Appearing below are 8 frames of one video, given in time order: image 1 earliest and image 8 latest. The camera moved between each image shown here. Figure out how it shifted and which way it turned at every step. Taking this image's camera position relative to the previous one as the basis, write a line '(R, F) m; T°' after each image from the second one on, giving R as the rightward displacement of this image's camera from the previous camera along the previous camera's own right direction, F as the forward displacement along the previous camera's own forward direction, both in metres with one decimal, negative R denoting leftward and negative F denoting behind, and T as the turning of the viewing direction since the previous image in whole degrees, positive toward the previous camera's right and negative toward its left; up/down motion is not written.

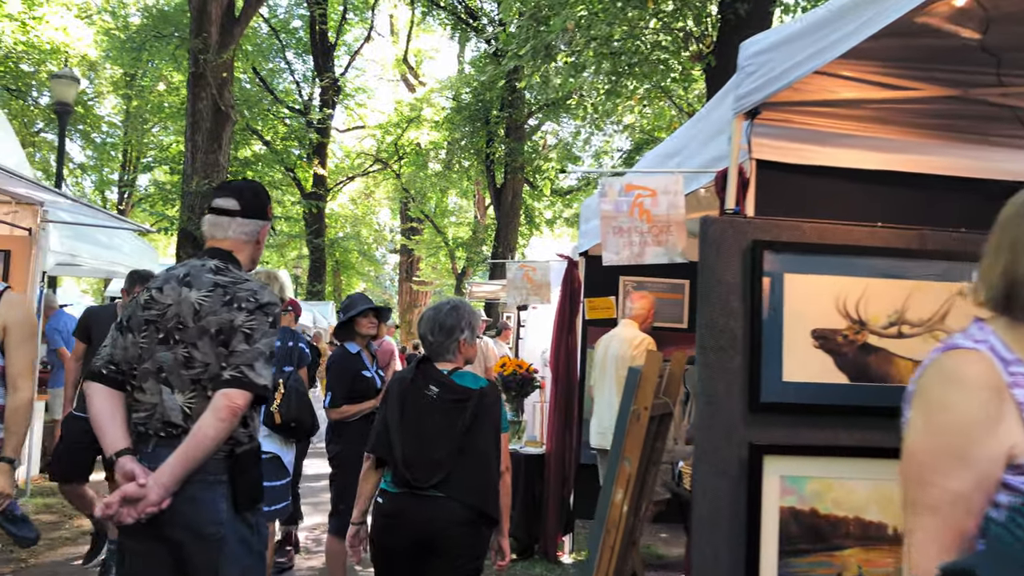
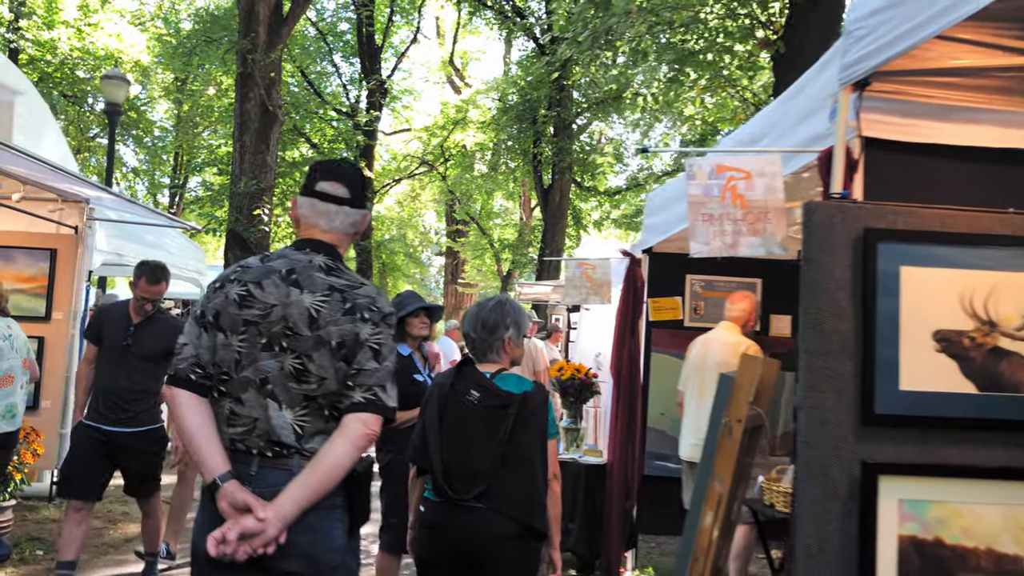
(-0.1, +0.4) m; -3°
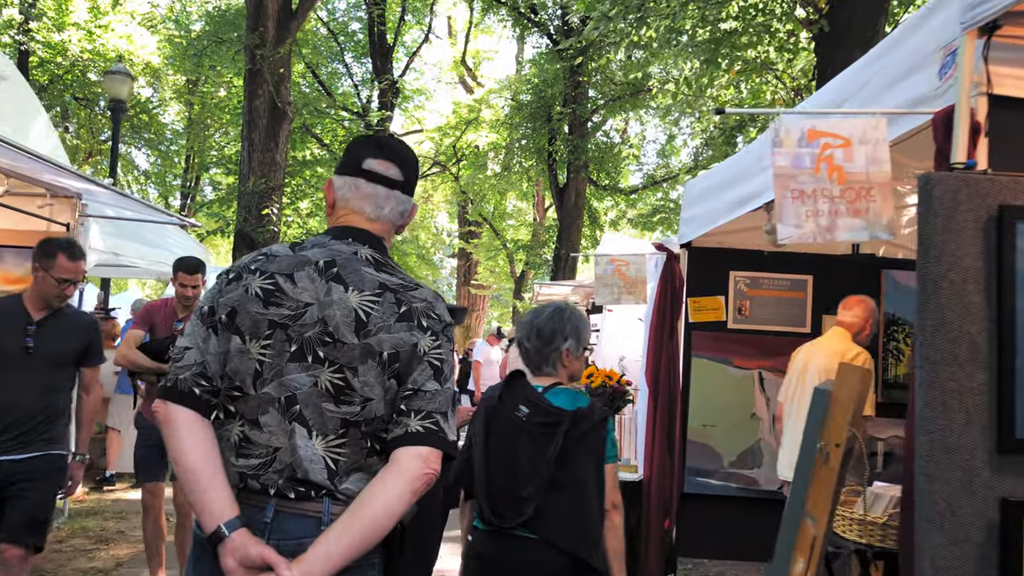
(-0.1, +0.6) m; -1°
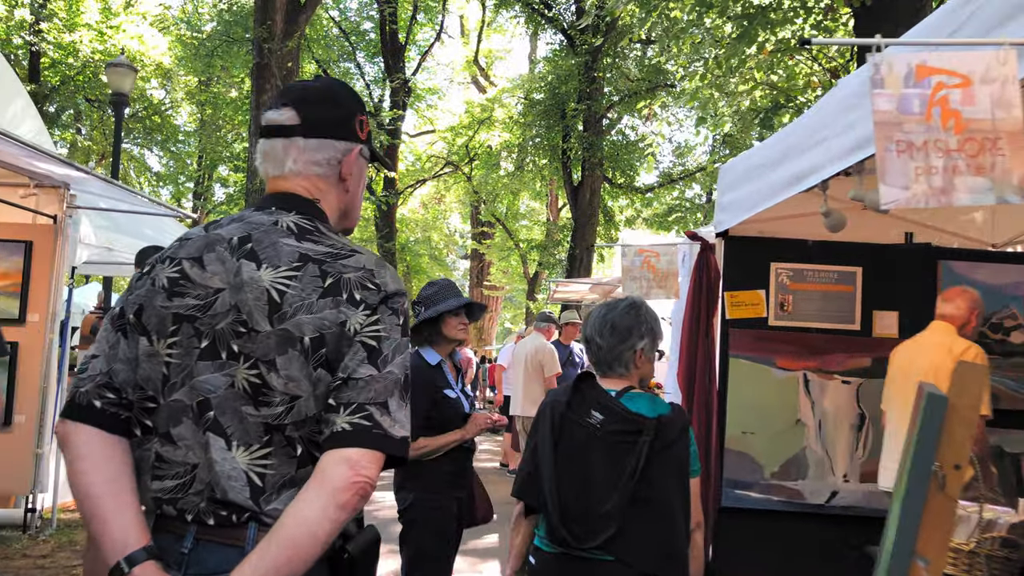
(0.0, +0.5) m; -1°
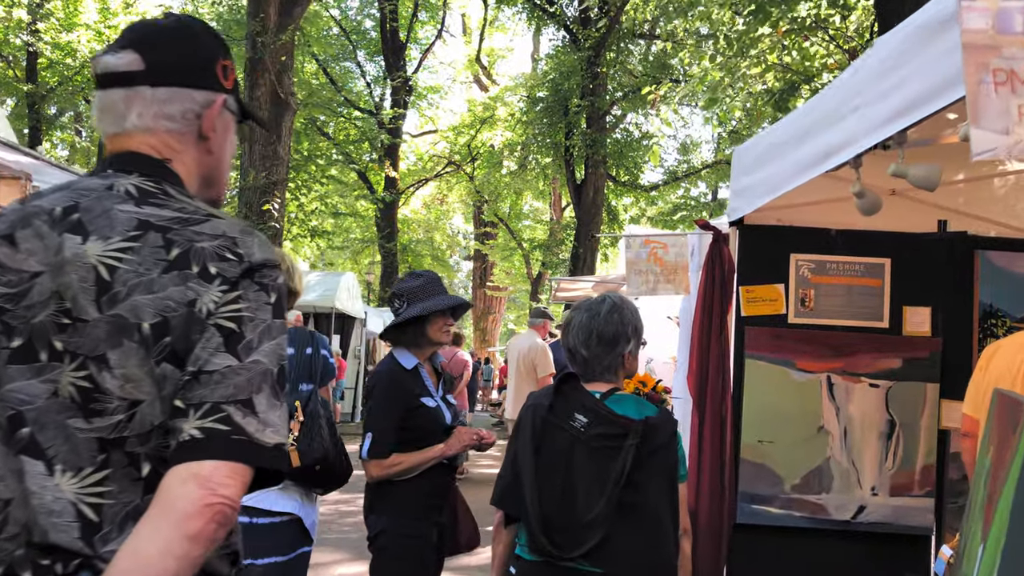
(+0.1, +0.5) m; 0°
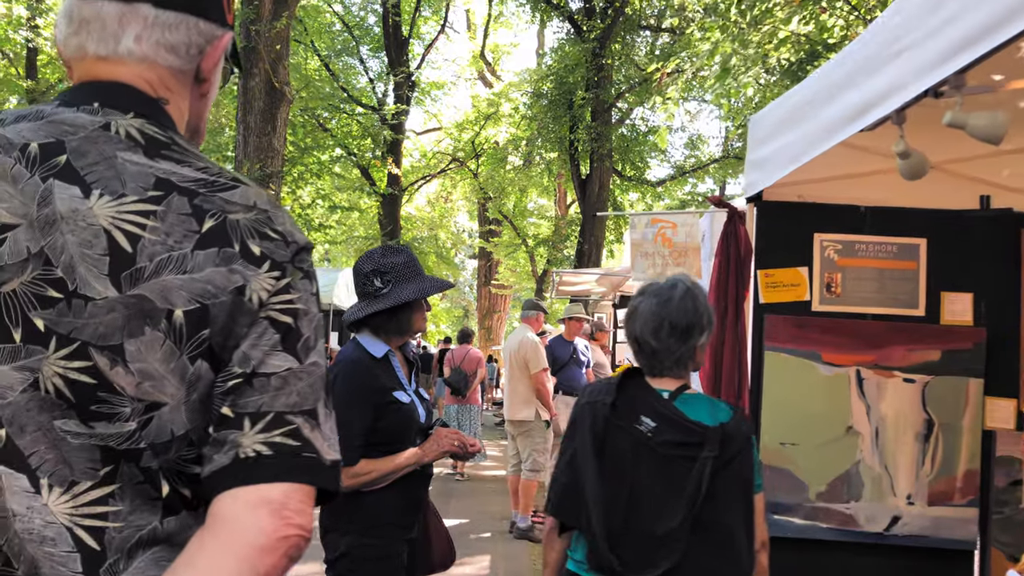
(+0.1, +0.5) m; 0°
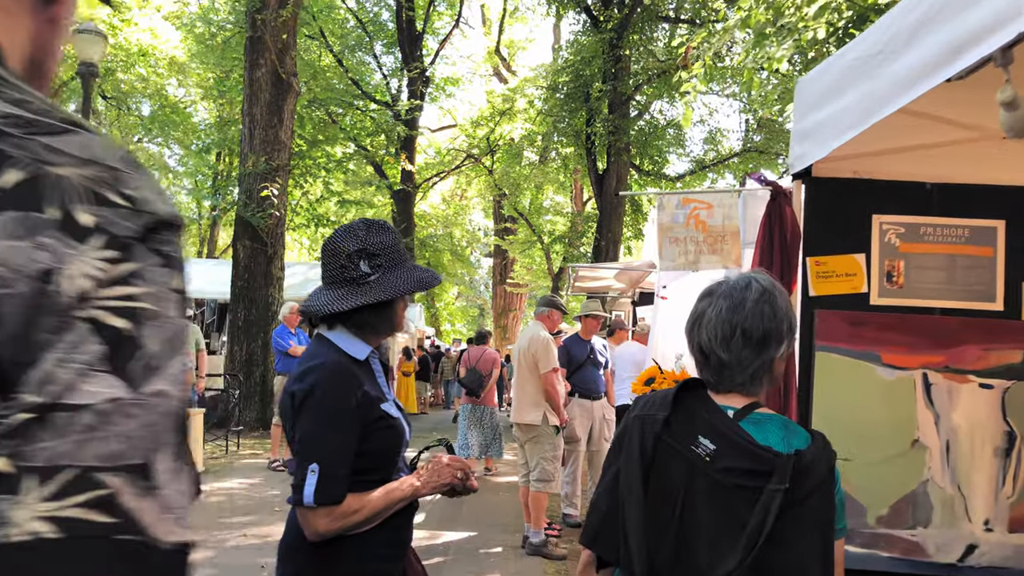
(0.0, +0.6) m; -1°
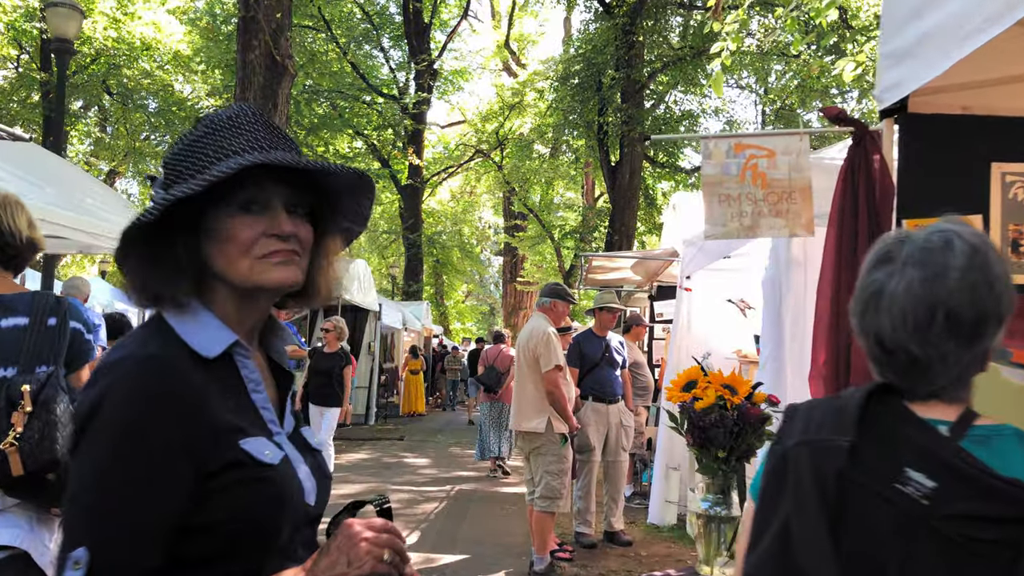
(0.0, +0.9) m; -1°
